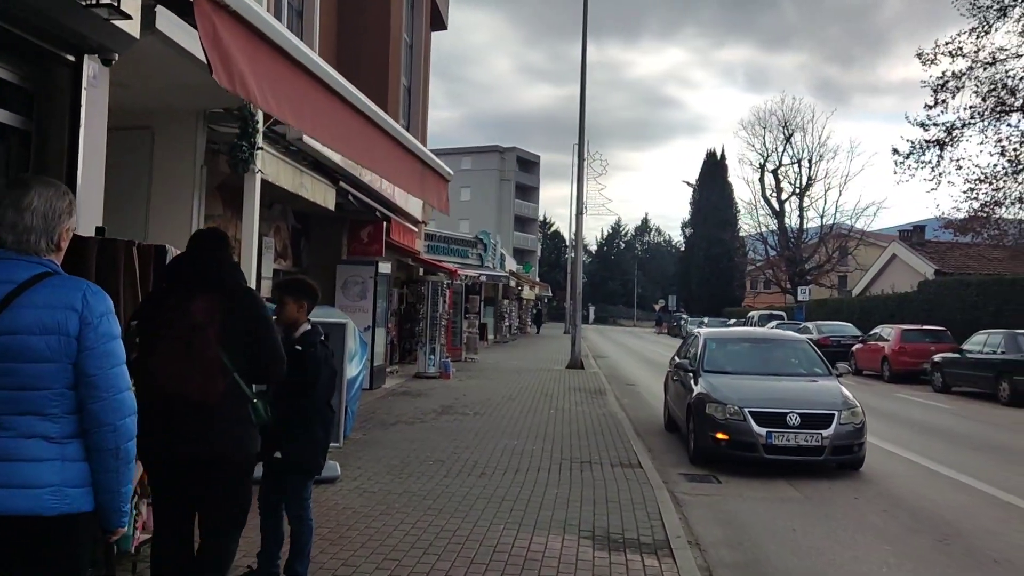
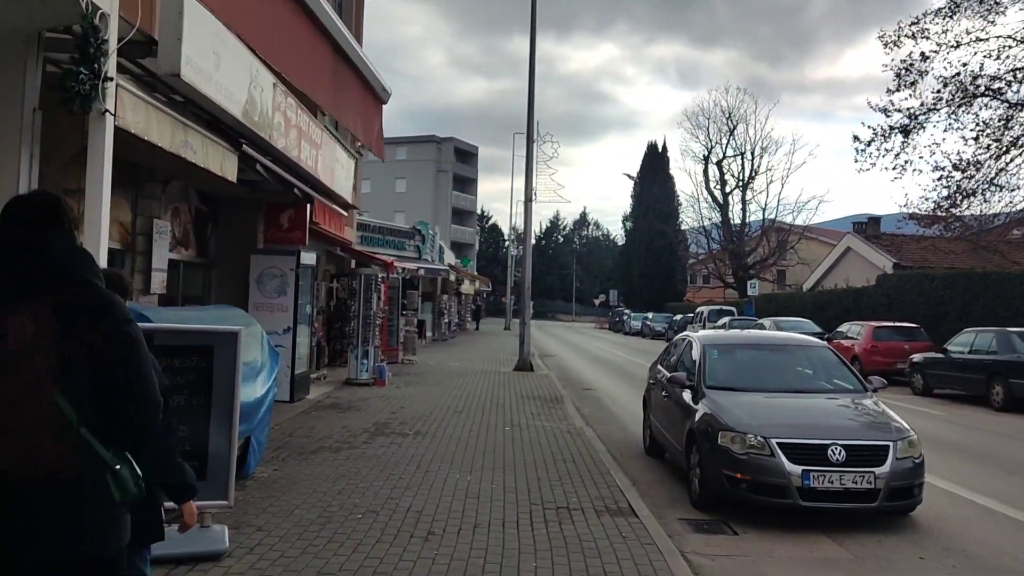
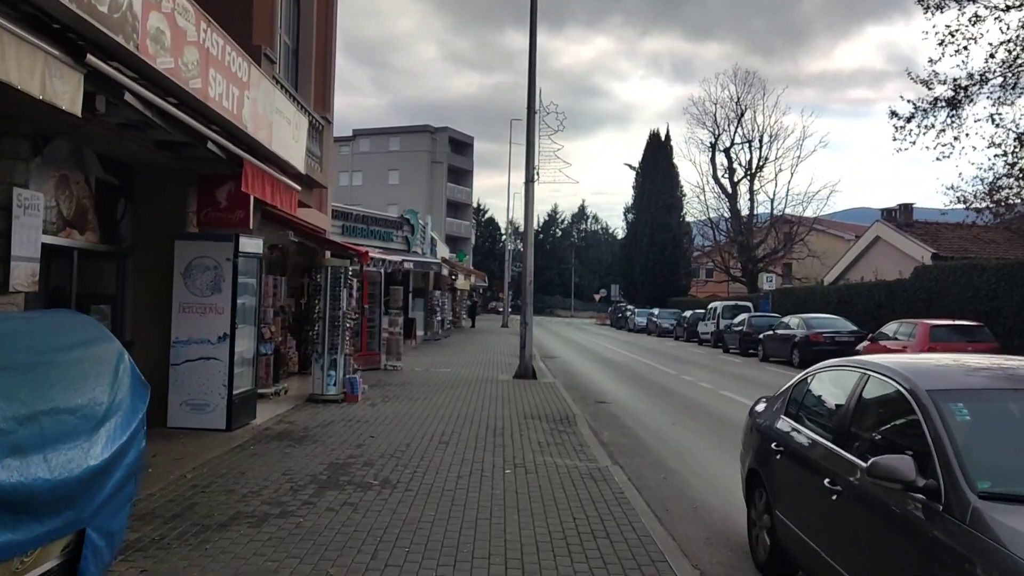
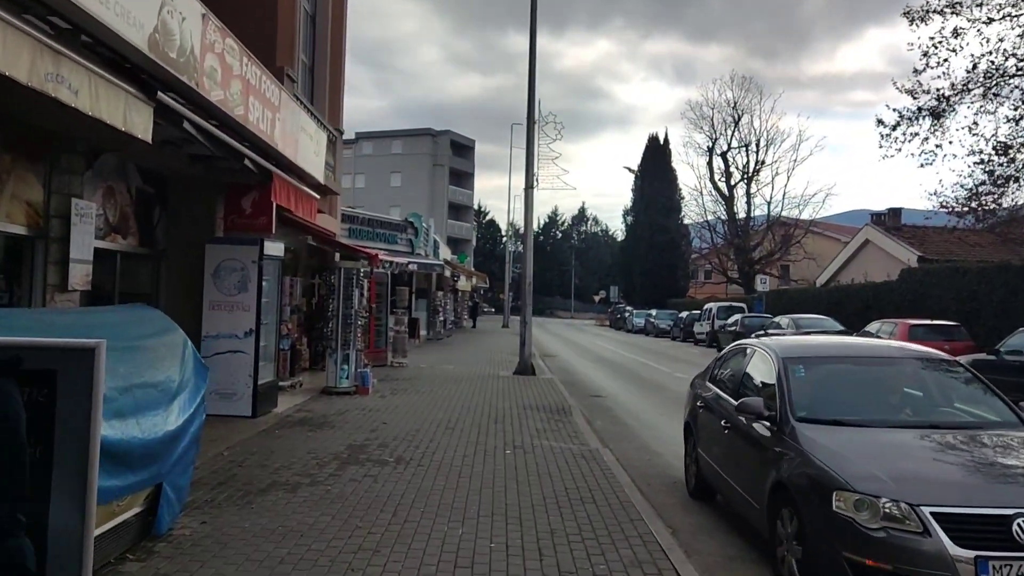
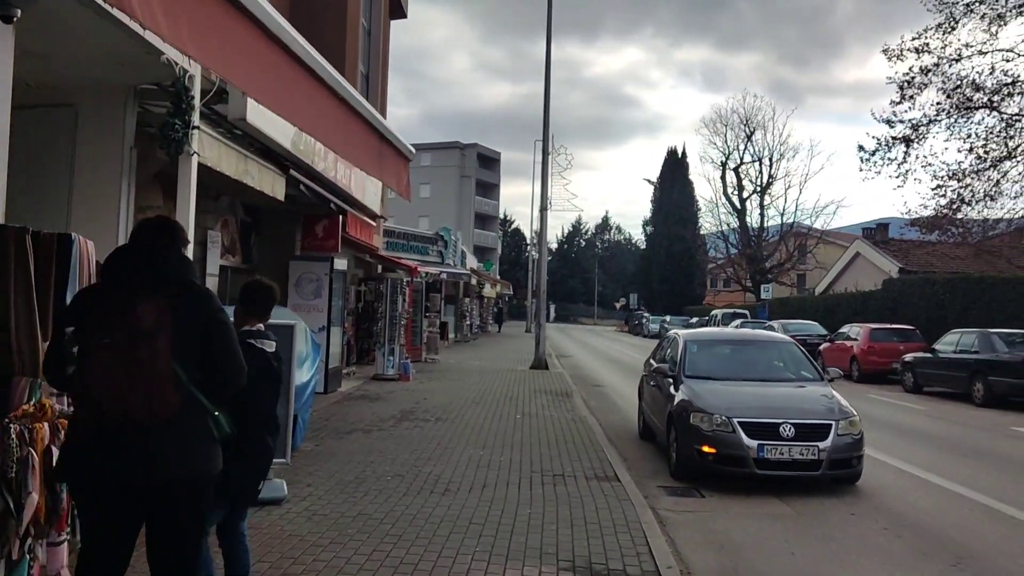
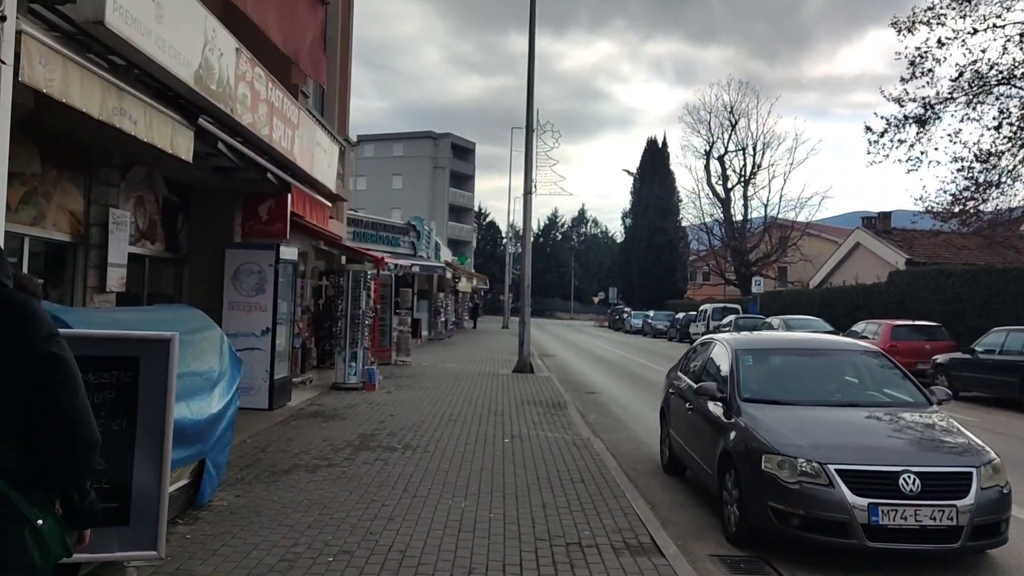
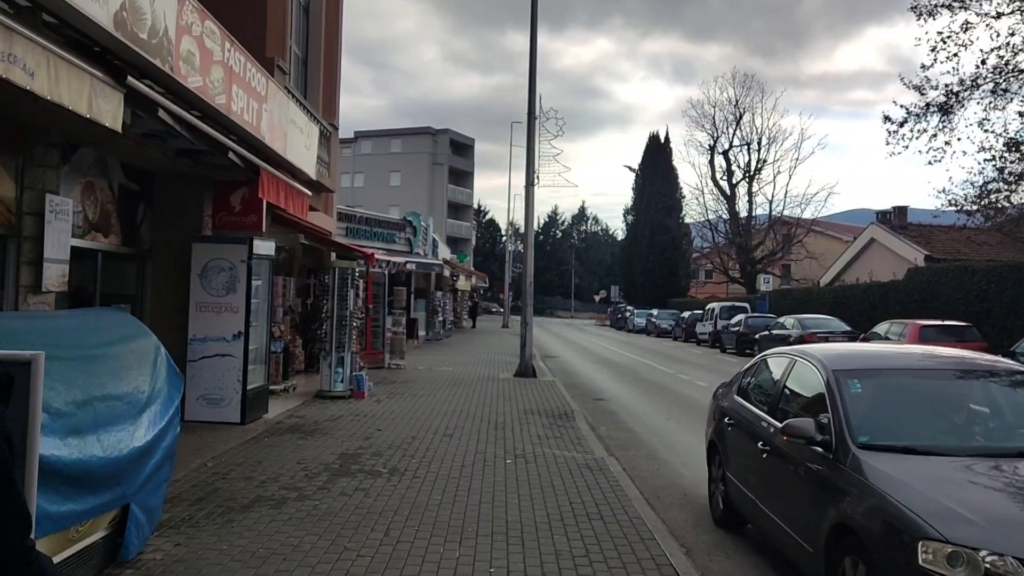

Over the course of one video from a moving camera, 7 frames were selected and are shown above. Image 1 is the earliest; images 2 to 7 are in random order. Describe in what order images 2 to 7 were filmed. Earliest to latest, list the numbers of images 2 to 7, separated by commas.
5, 2, 6, 4, 7, 3
